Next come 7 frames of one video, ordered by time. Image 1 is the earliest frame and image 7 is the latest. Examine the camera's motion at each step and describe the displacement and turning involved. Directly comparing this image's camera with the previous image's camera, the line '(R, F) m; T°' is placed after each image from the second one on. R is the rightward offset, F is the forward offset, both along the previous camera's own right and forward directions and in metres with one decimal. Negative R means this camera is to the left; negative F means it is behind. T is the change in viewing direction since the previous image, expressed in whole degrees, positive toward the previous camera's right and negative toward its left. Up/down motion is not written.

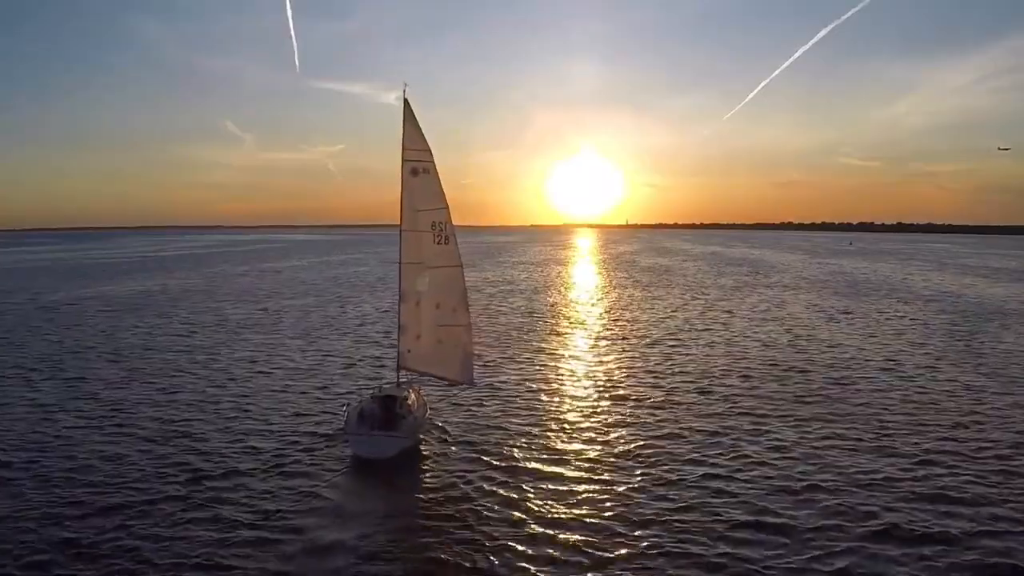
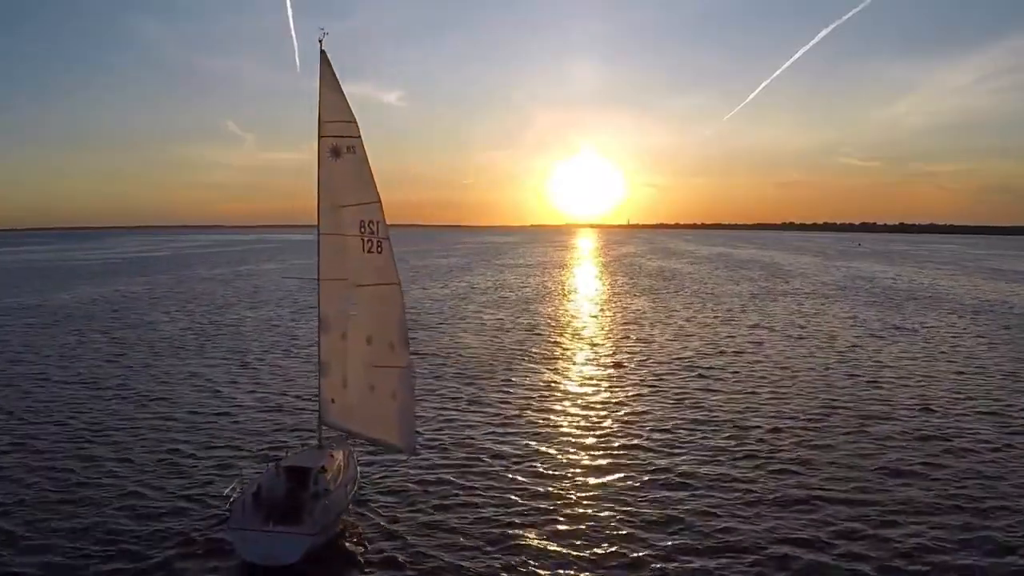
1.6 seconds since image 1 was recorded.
(+0.7, +6.4) m; 0°
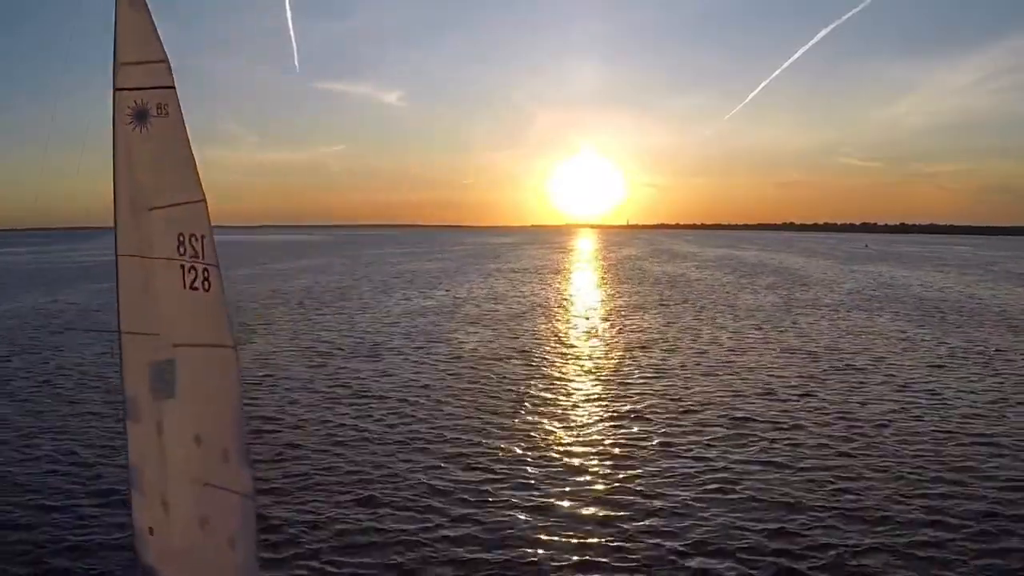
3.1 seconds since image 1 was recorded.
(+0.7, +6.5) m; 0°
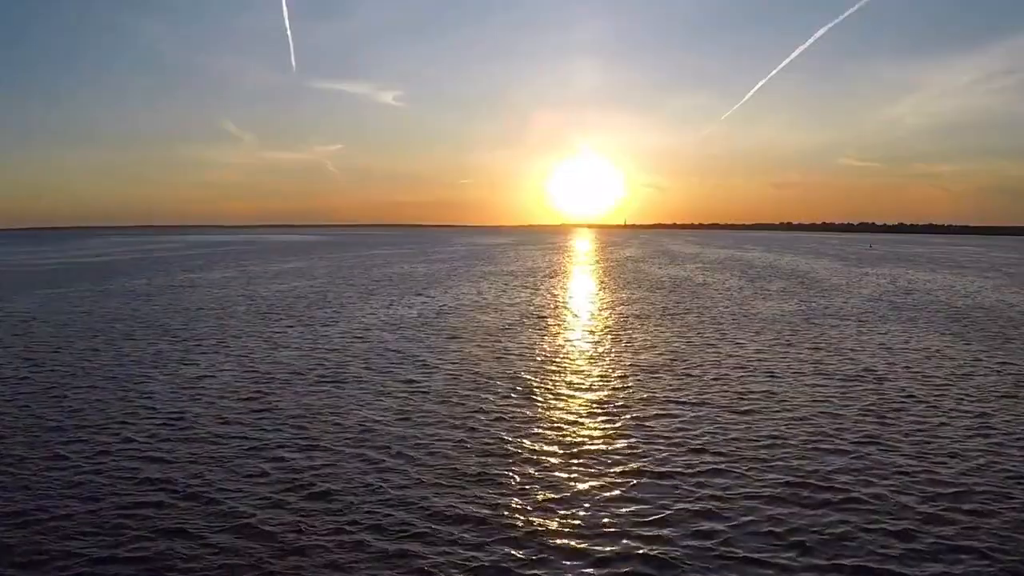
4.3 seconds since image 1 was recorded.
(+0.4, +4.8) m; 0°
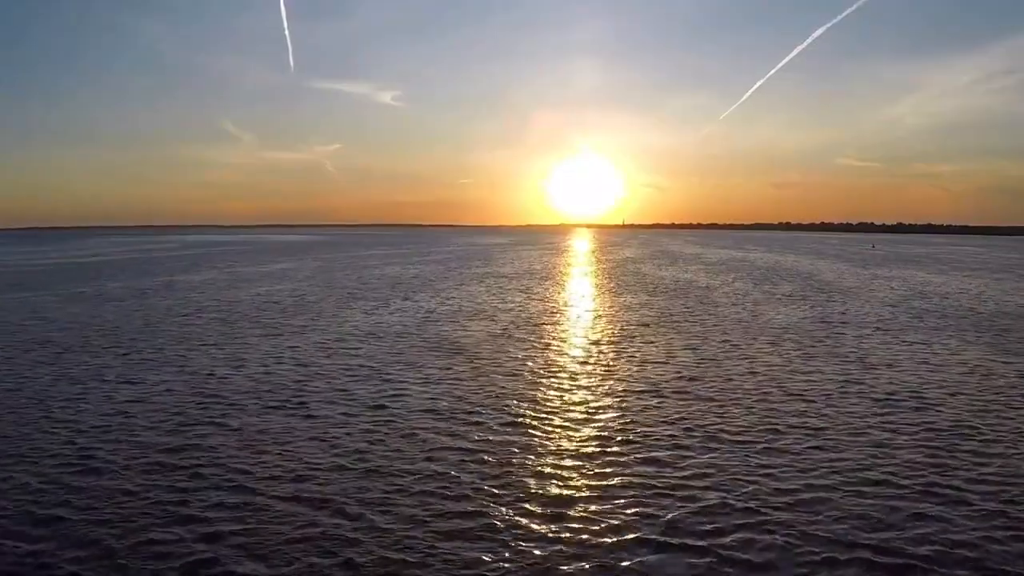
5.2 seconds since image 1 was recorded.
(+0.3, +3.4) m; 0°
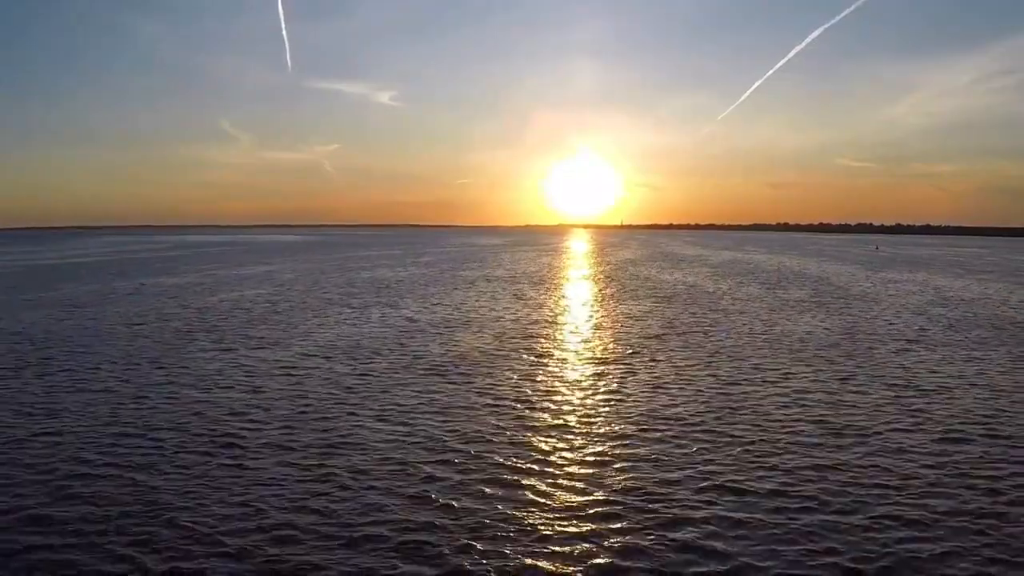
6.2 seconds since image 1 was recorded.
(+0.4, +4.2) m; 0°
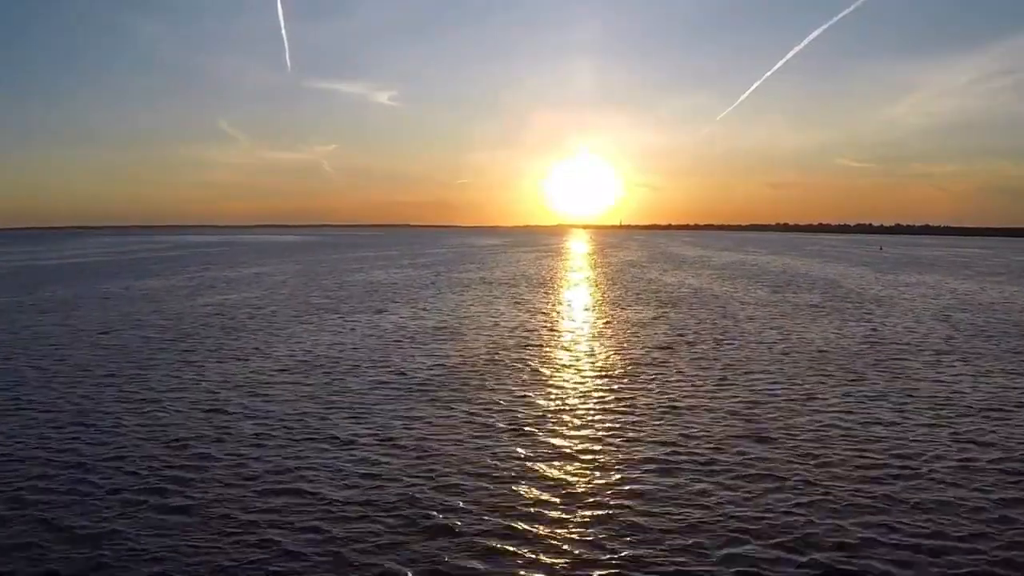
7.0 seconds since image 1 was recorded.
(+0.1, +2.7) m; 0°
